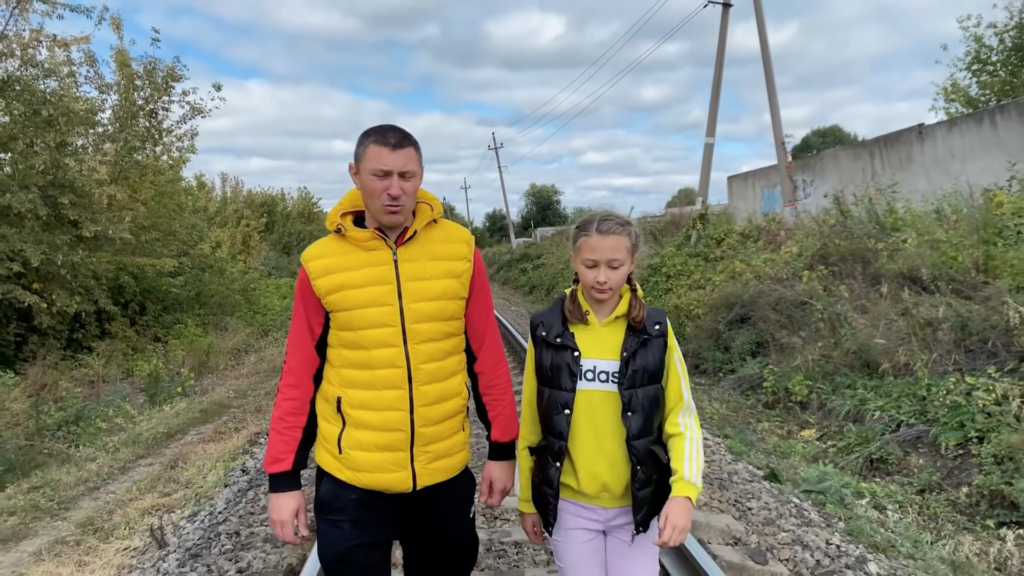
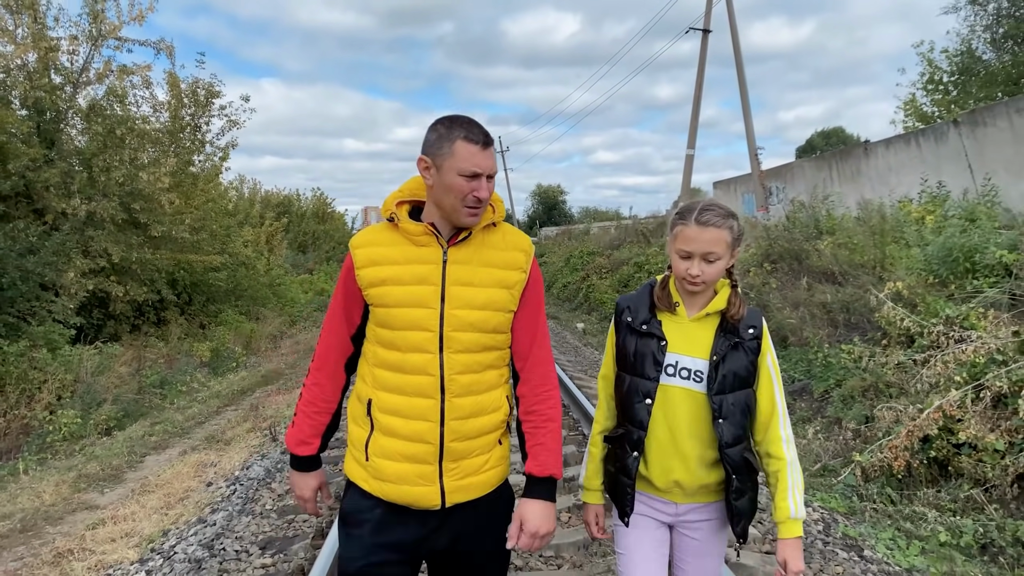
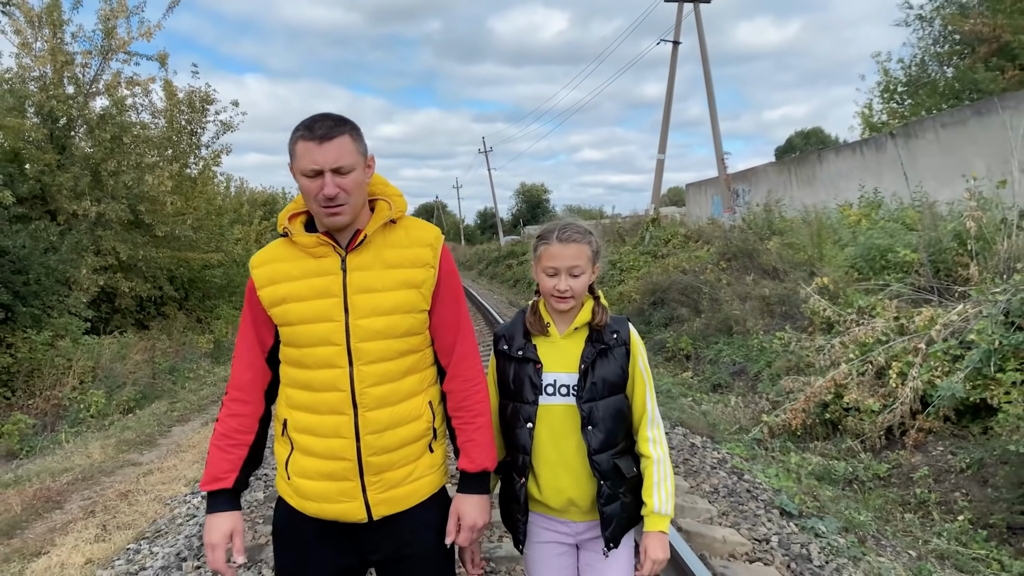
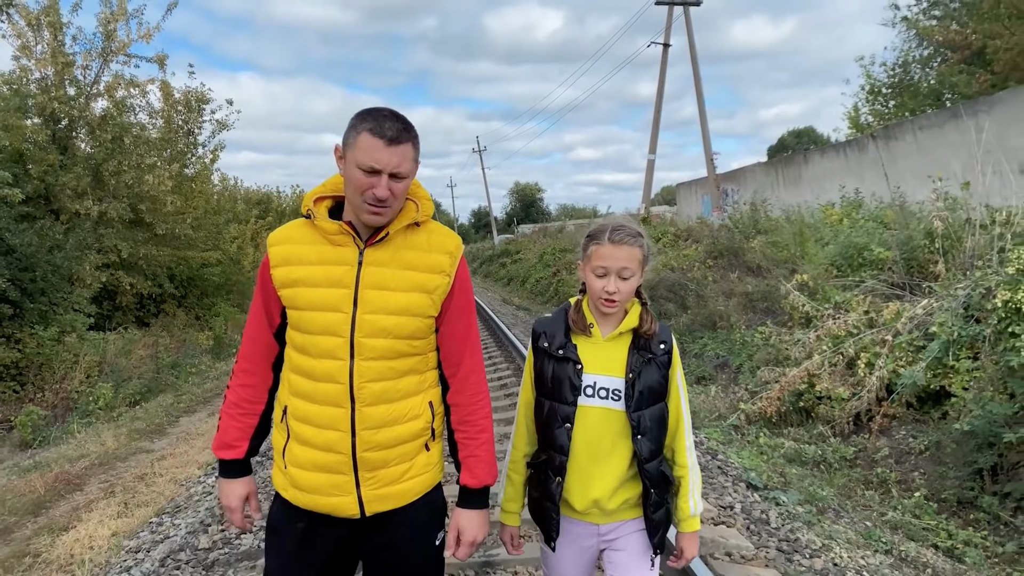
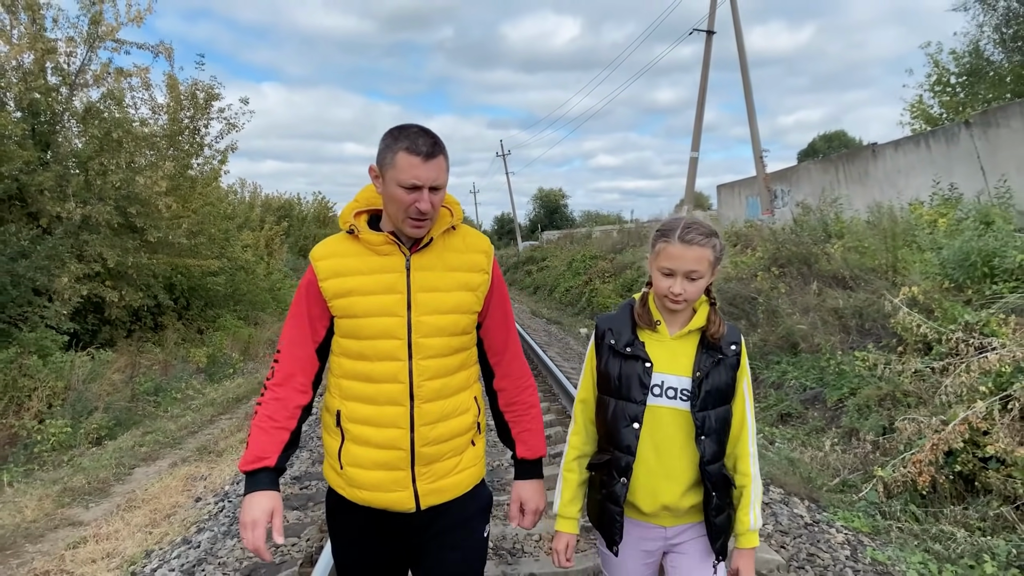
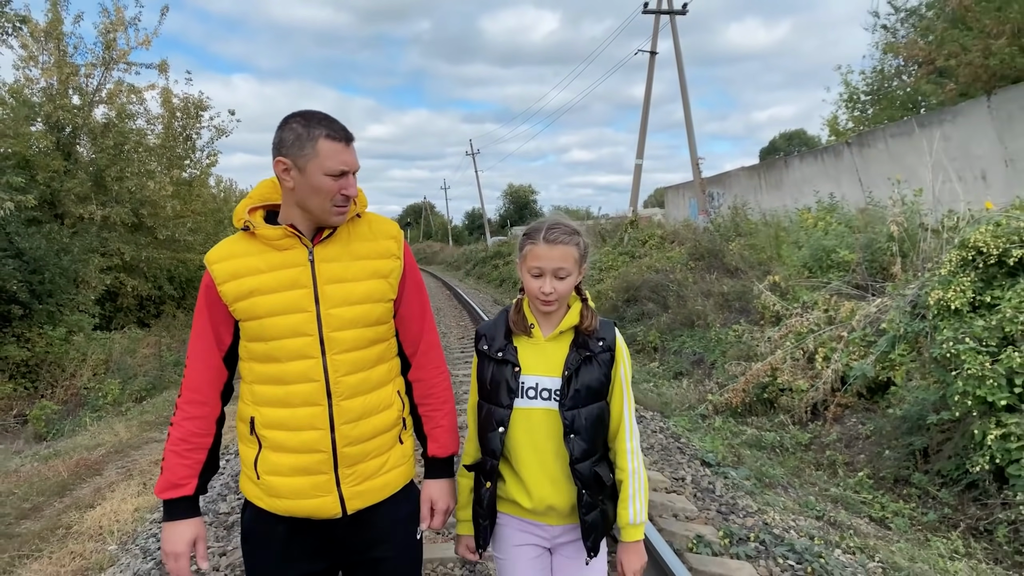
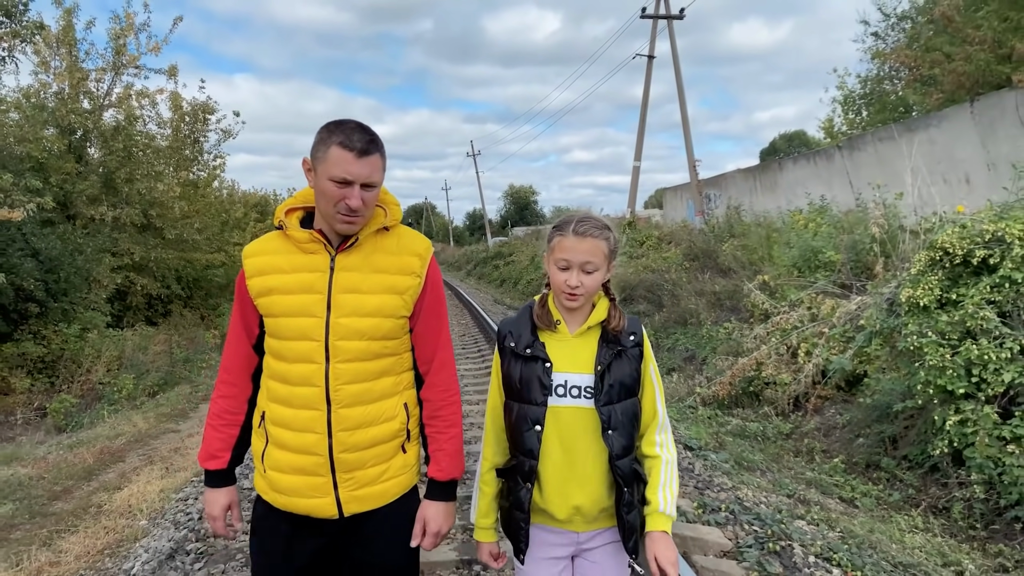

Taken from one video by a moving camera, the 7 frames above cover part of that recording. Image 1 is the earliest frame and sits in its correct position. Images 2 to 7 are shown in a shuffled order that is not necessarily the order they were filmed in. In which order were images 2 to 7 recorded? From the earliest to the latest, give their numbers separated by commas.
5, 2, 3, 4, 6, 7
